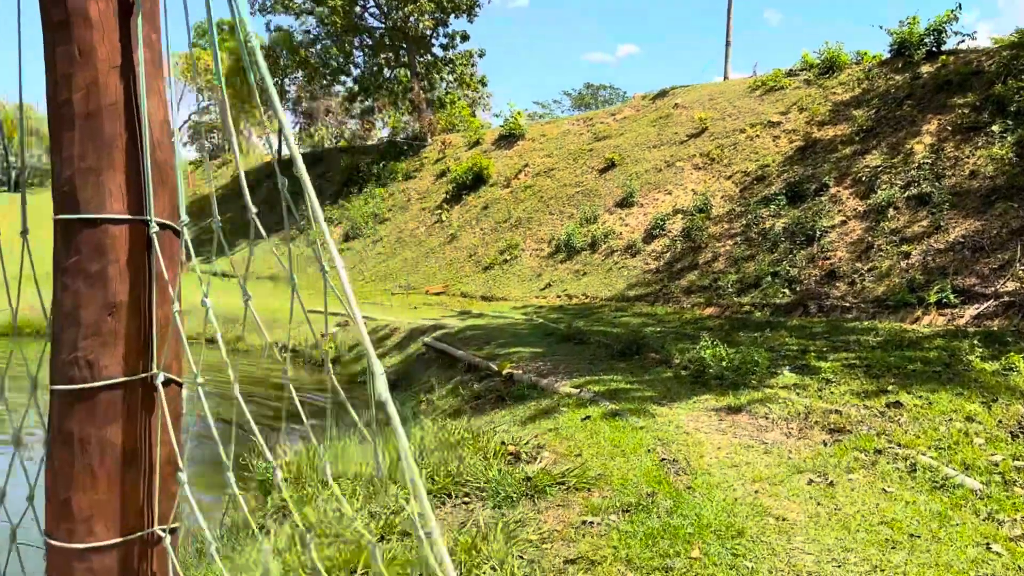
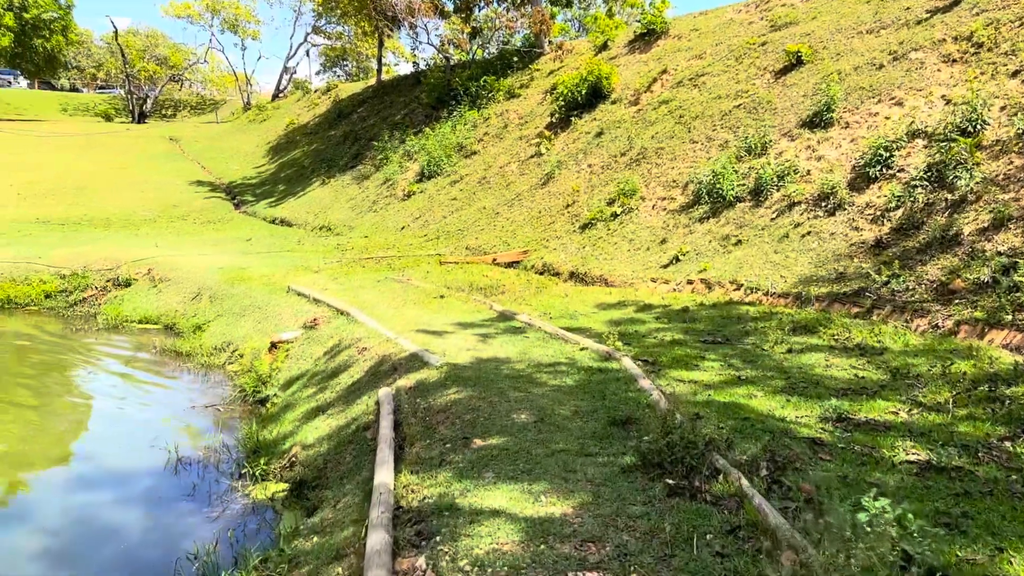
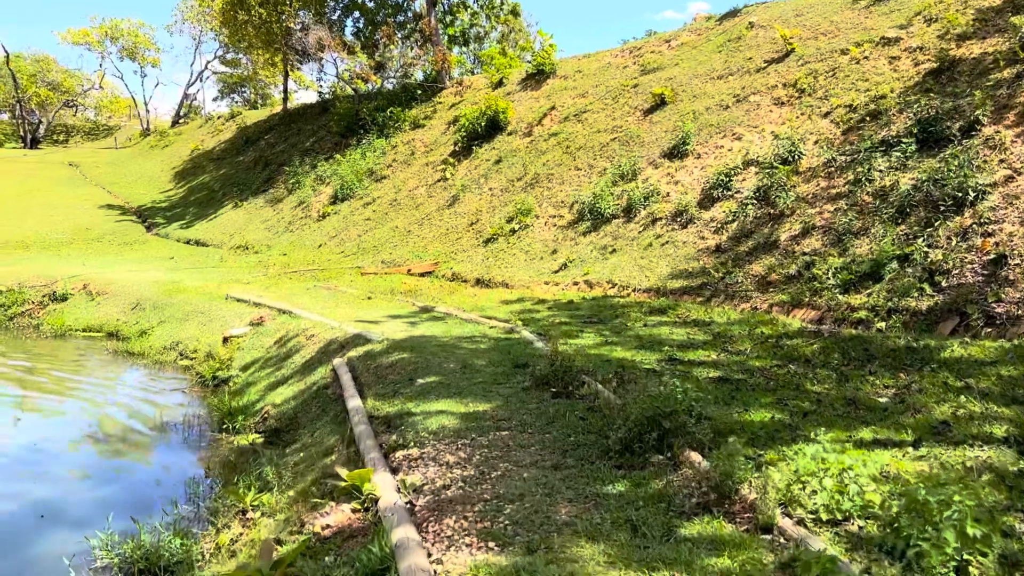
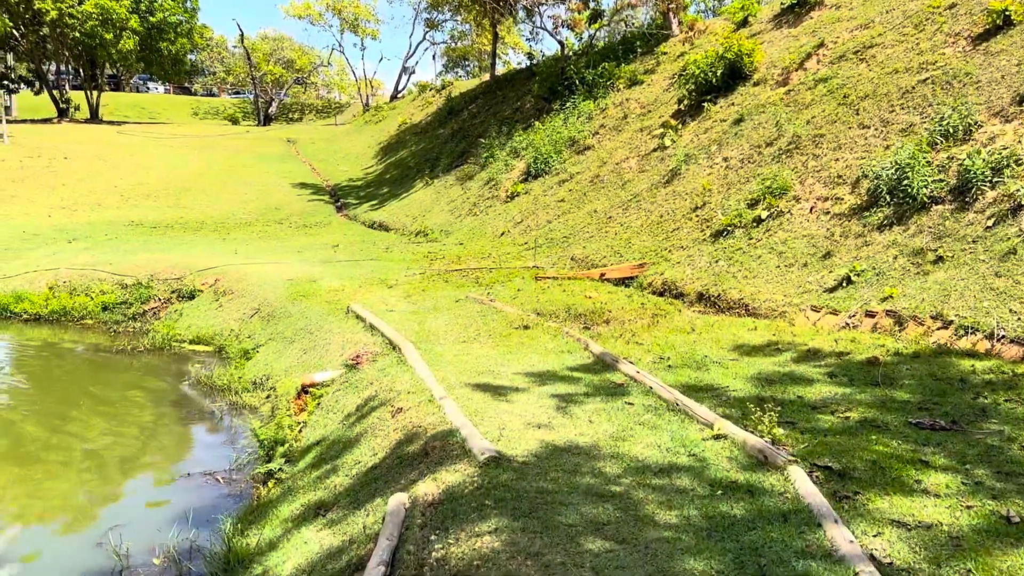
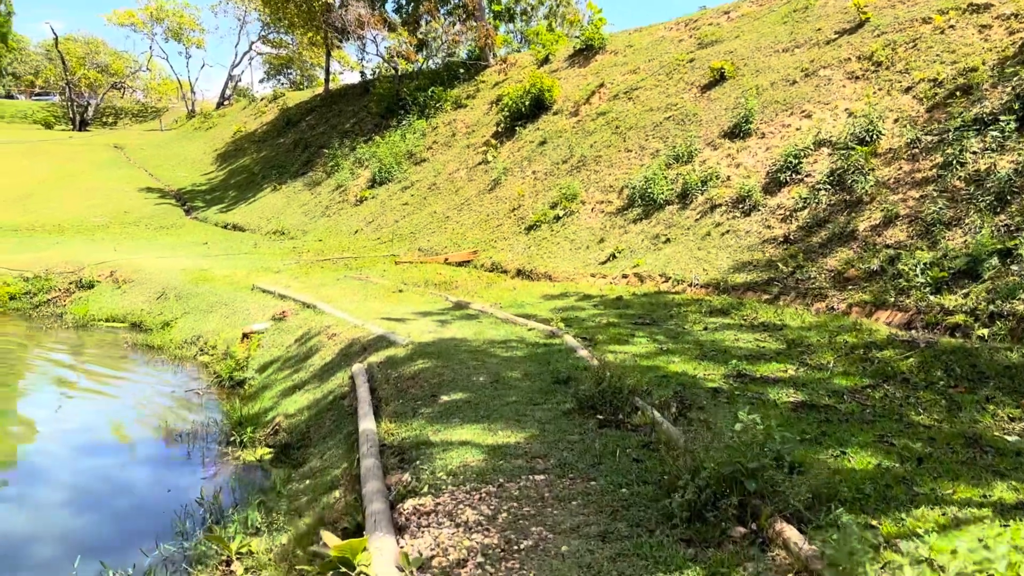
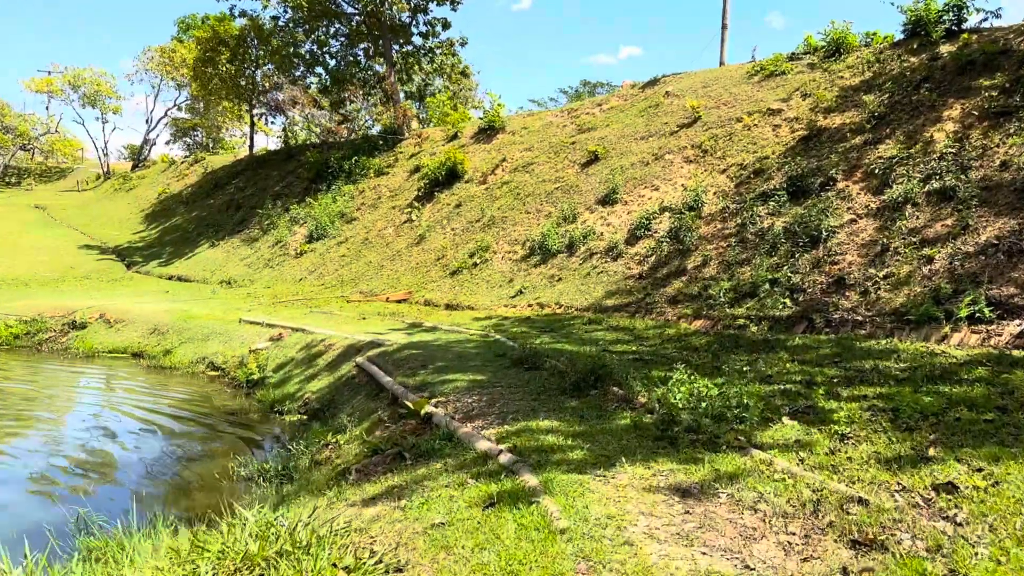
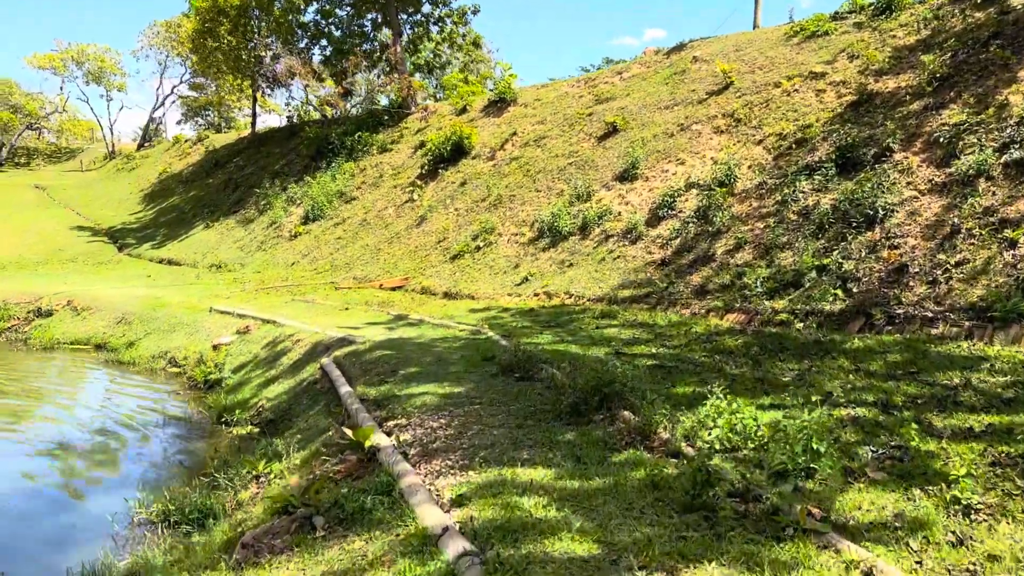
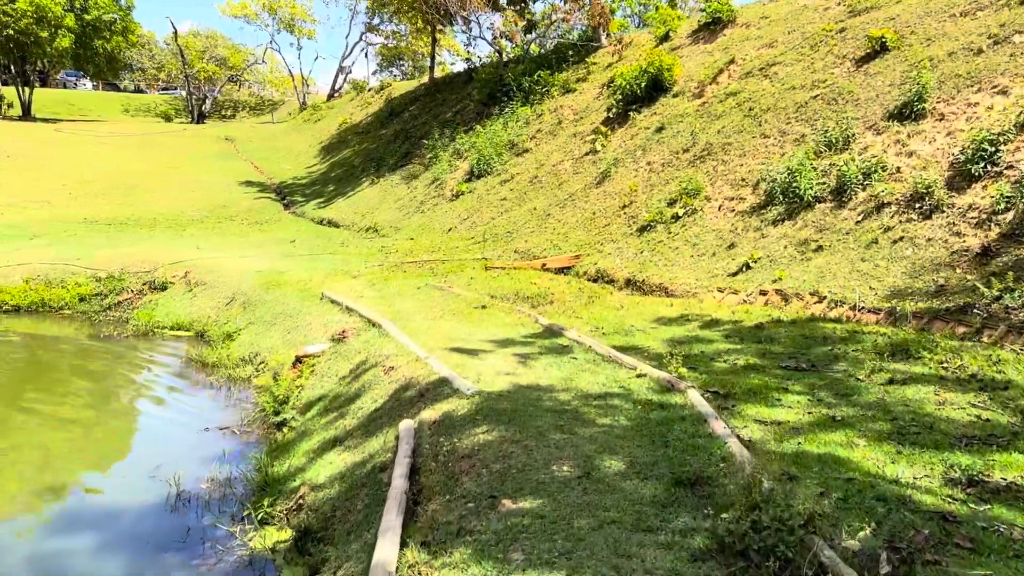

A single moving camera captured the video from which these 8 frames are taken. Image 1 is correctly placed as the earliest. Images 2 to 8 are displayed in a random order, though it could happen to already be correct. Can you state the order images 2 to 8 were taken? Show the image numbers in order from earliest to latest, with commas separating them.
6, 7, 3, 5, 2, 8, 4
